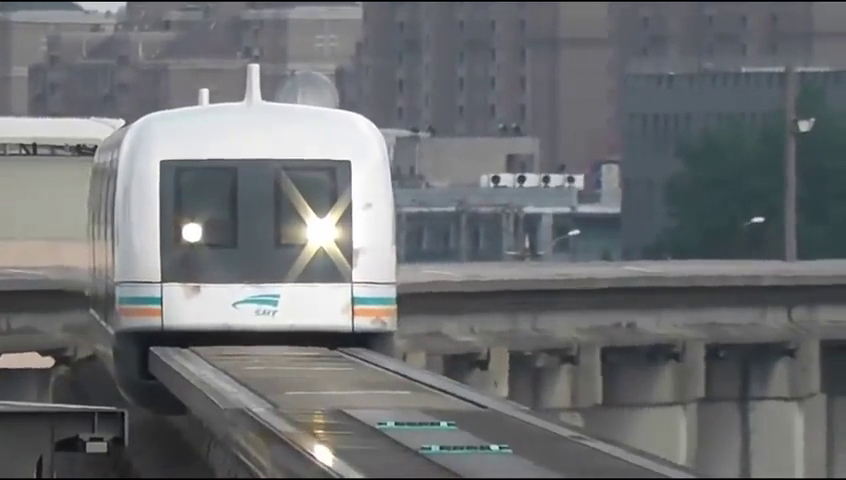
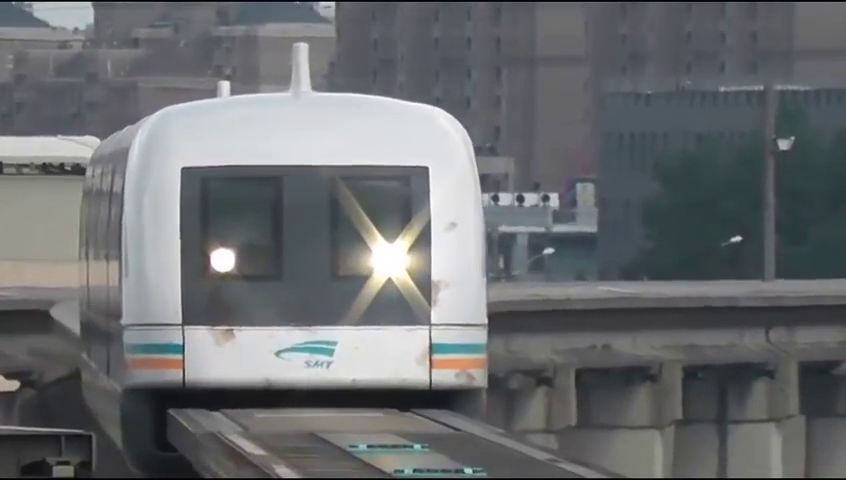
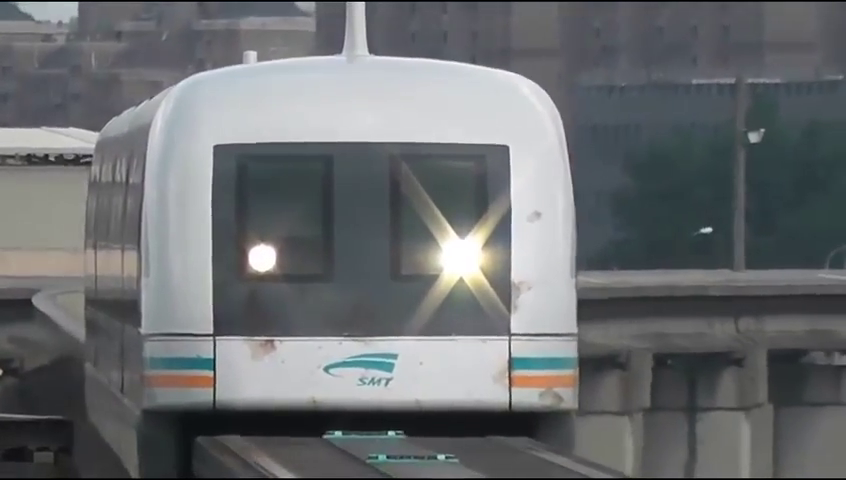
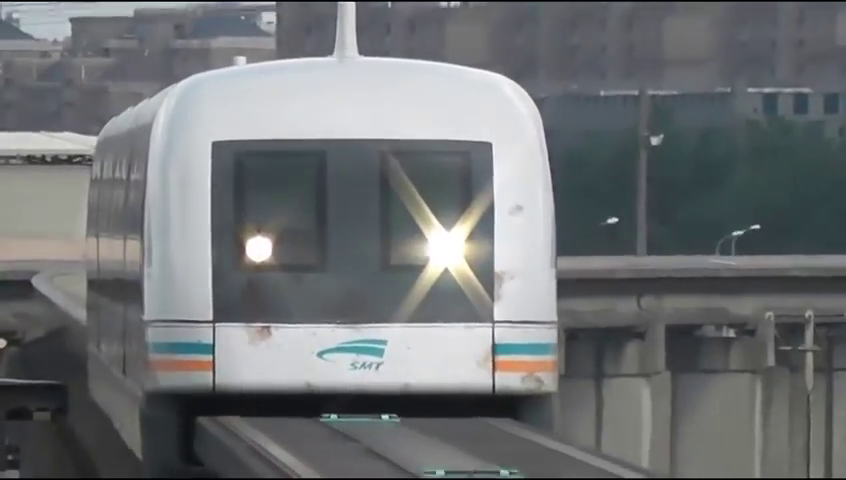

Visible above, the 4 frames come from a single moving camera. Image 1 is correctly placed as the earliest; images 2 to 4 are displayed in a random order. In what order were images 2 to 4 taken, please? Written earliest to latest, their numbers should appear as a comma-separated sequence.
2, 3, 4
